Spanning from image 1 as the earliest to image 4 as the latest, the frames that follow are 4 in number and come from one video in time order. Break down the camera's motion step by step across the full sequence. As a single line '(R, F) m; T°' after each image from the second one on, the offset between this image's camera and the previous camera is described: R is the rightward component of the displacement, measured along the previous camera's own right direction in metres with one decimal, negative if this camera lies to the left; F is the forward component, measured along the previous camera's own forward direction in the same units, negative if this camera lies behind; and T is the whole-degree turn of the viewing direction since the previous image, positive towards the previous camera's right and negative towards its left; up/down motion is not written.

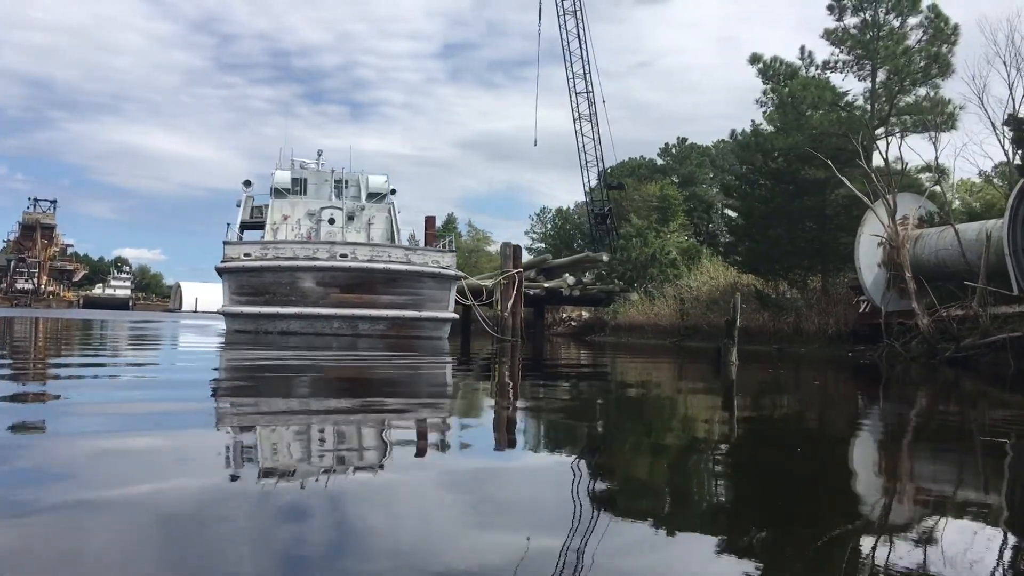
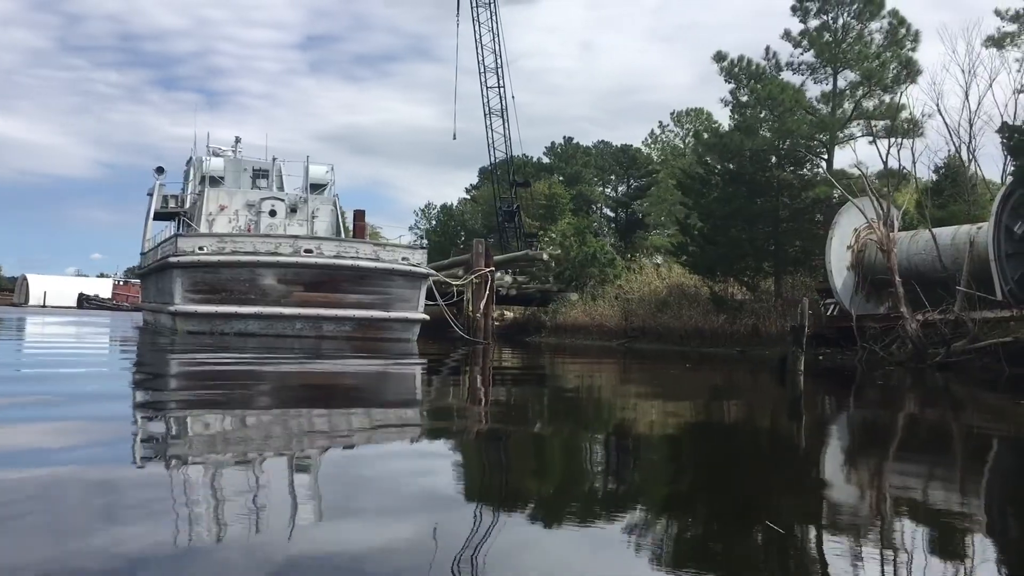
(-1.0, +0.6) m; +8°
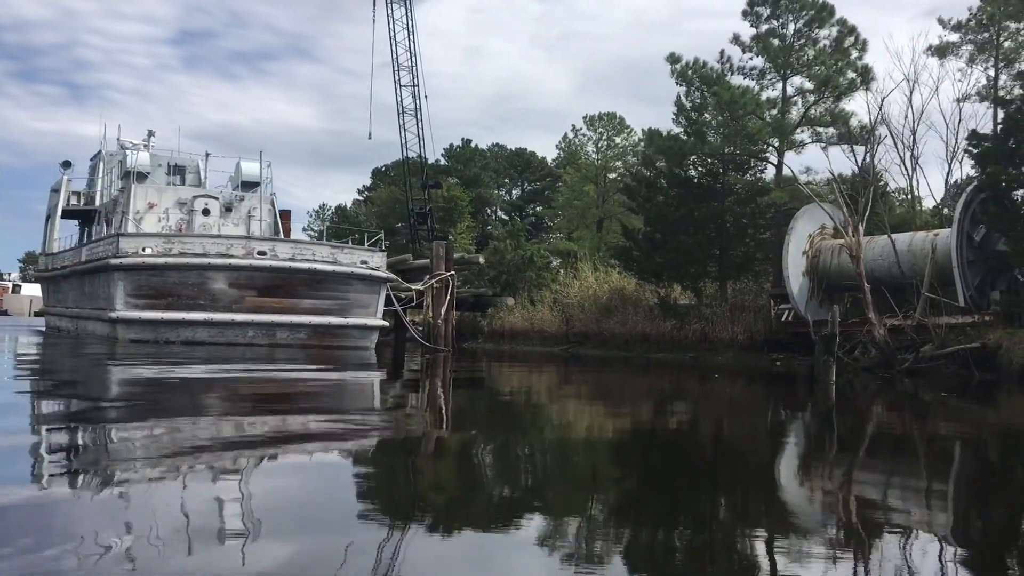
(-0.7, +0.4) m; +7°
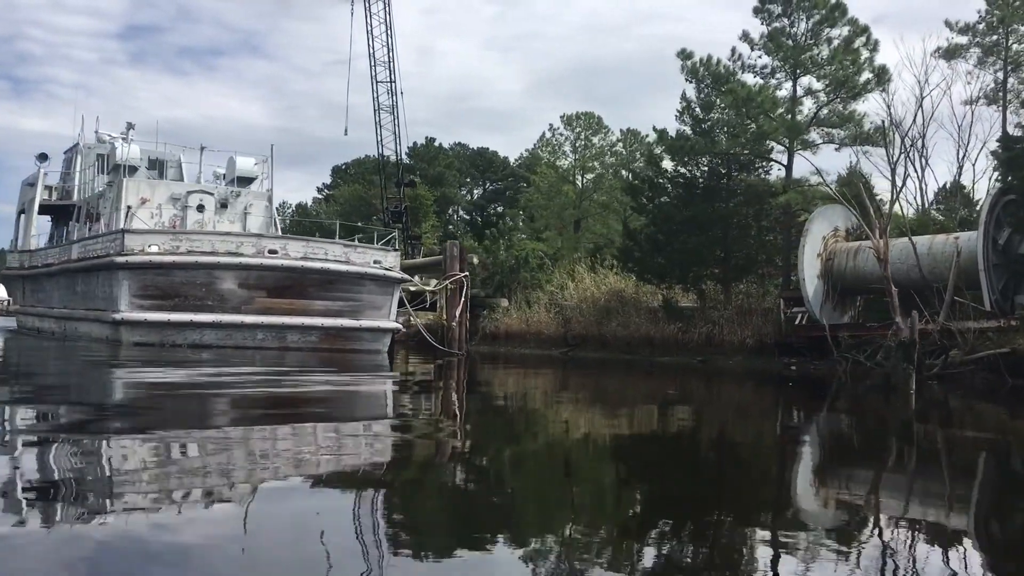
(-0.6, +0.3) m; +3°
